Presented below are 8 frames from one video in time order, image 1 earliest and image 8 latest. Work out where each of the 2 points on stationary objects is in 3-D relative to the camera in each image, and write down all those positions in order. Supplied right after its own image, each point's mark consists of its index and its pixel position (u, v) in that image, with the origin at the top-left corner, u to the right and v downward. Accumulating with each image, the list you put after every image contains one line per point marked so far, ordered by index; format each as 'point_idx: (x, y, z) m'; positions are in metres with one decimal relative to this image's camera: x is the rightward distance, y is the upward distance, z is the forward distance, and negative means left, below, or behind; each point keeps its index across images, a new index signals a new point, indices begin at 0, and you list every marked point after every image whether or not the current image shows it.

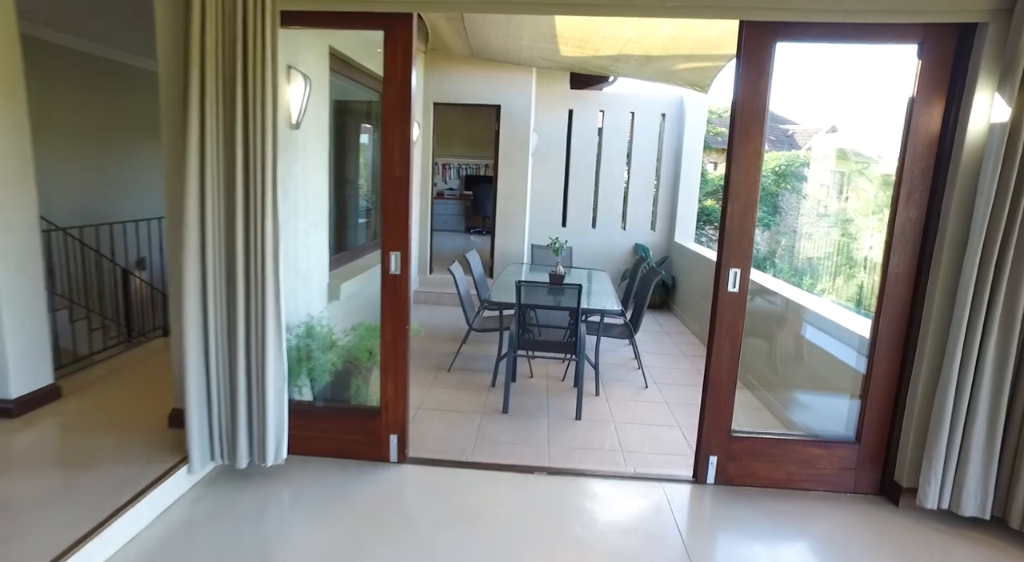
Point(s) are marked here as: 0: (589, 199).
0: (+0.9, +1.0, +7.6) m
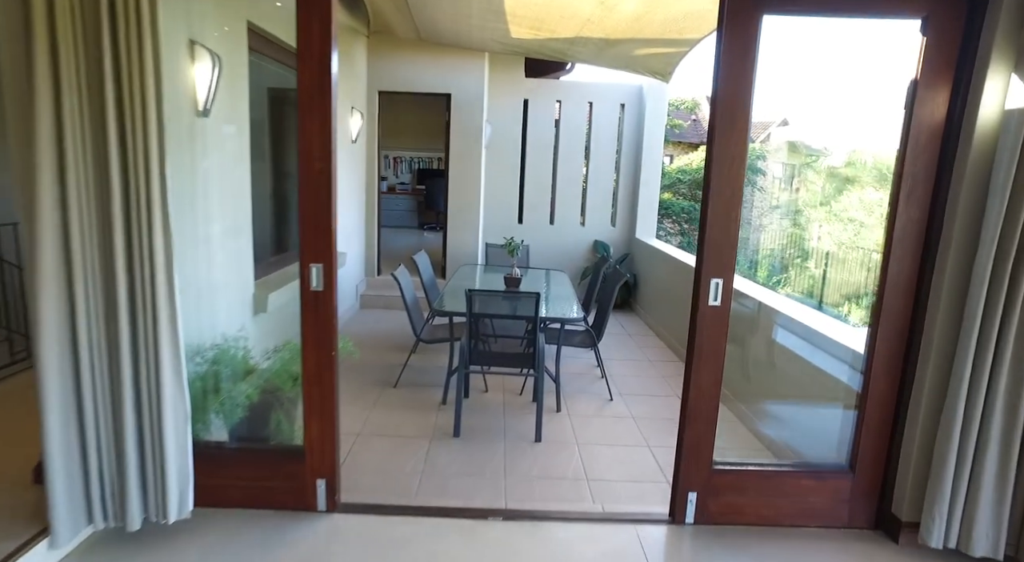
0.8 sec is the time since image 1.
0: (+0.4, +1.0, +7.2) m
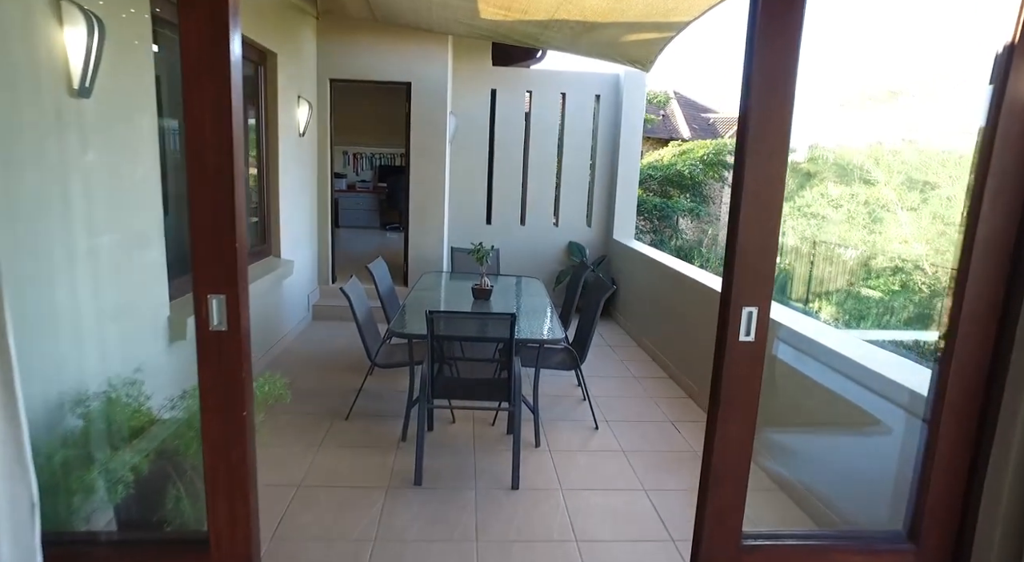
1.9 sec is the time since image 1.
0: (0.0, +0.9, +6.7) m
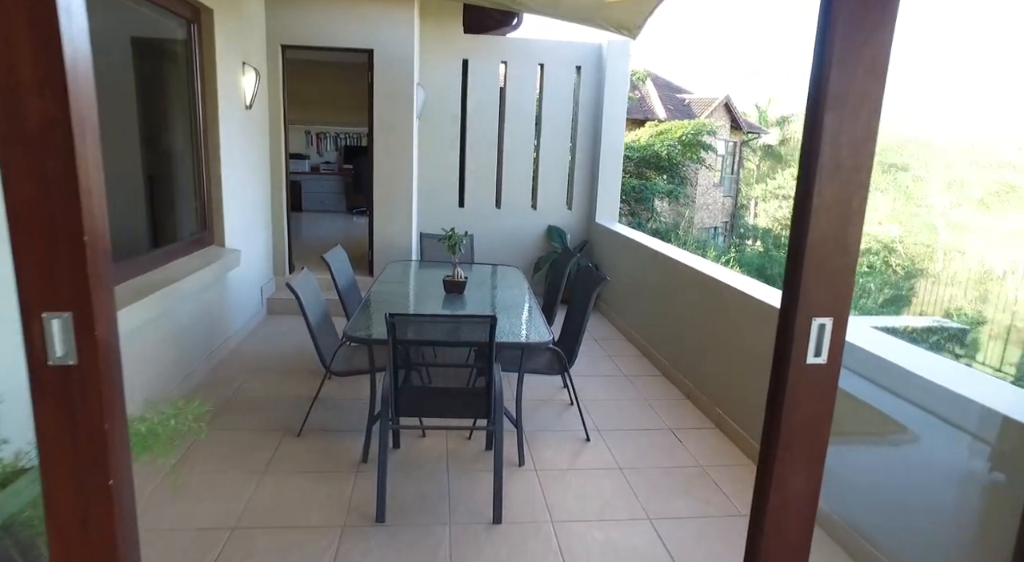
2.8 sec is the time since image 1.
0: (-0.2, +1.1, +6.2) m
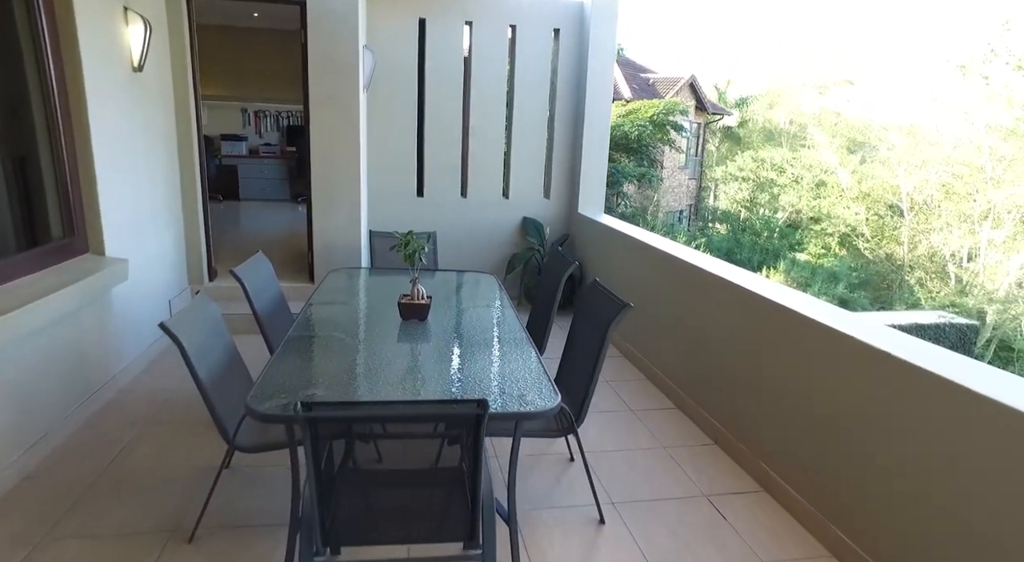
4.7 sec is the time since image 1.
0: (-0.5, +1.0, +5.3) m
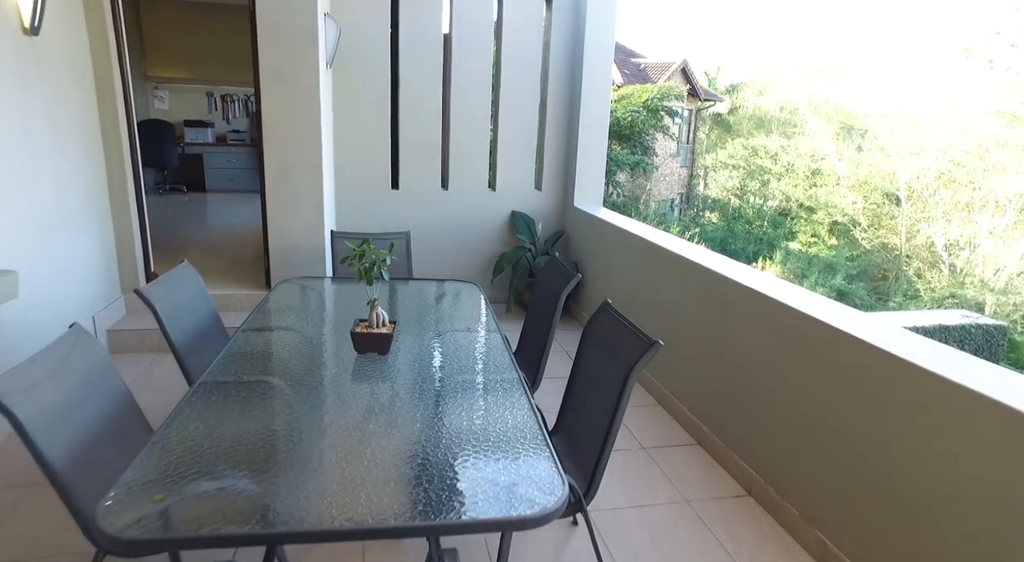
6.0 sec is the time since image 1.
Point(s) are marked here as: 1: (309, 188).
0: (-0.6, +1.0, +4.7) m
1: (-1.3, +0.6, +3.9) m
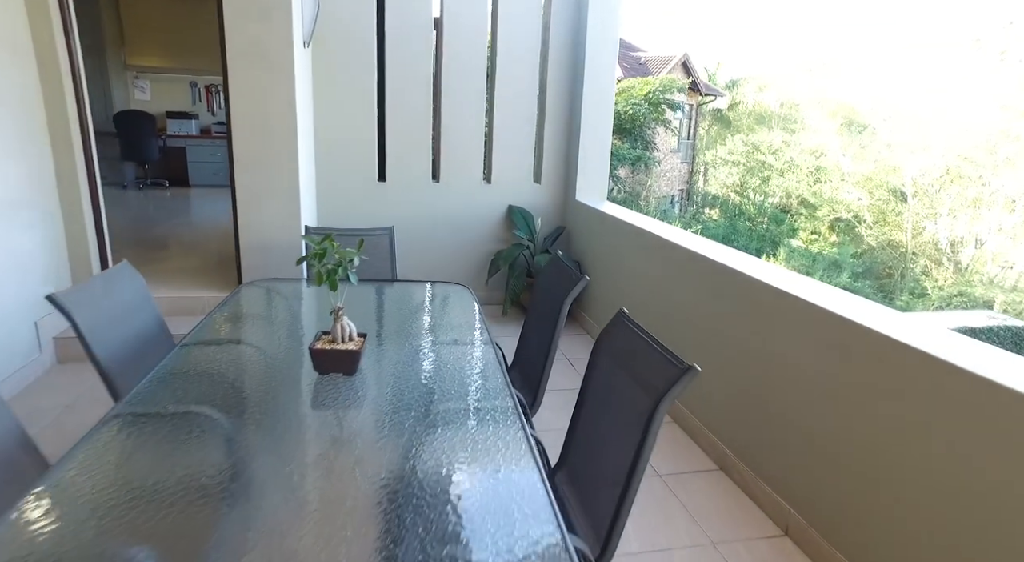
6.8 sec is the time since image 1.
0: (-0.6, +1.0, +4.3) m
1: (-1.3, +0.6, +3.5) m
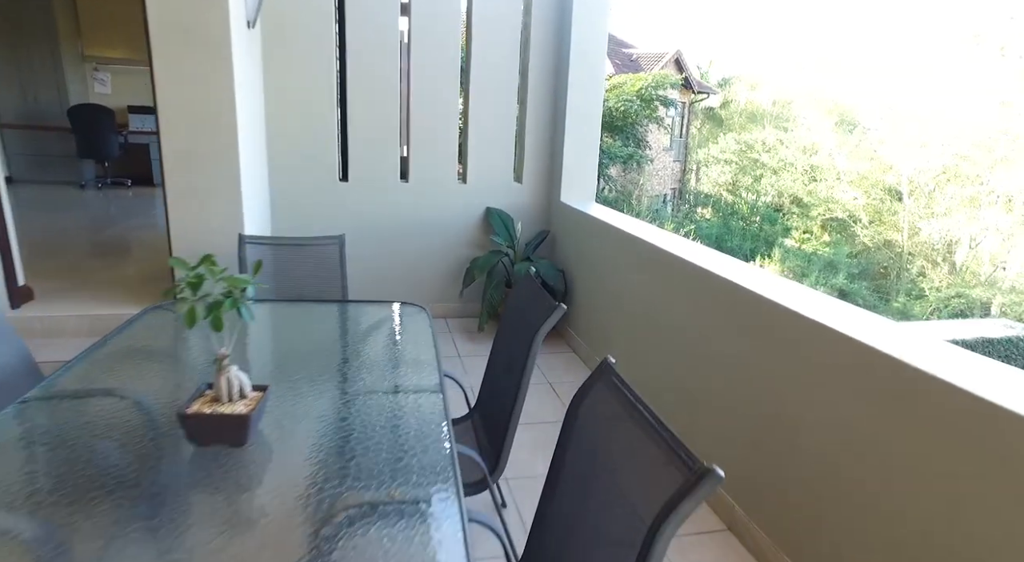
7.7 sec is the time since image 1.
0: (-0.7, +0.9, +3.8) m
1: (-1.4, +0.5, +3.0) m
